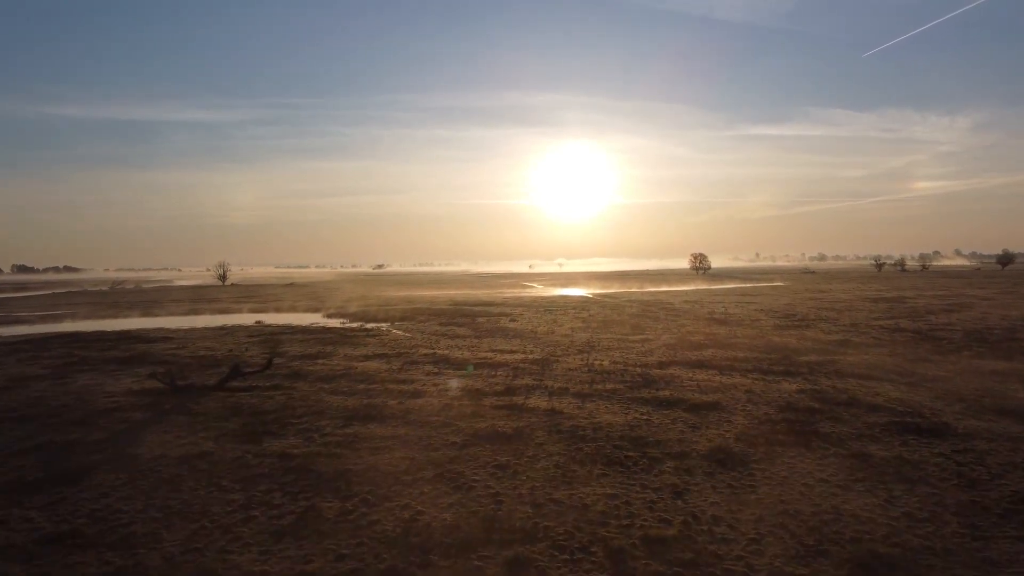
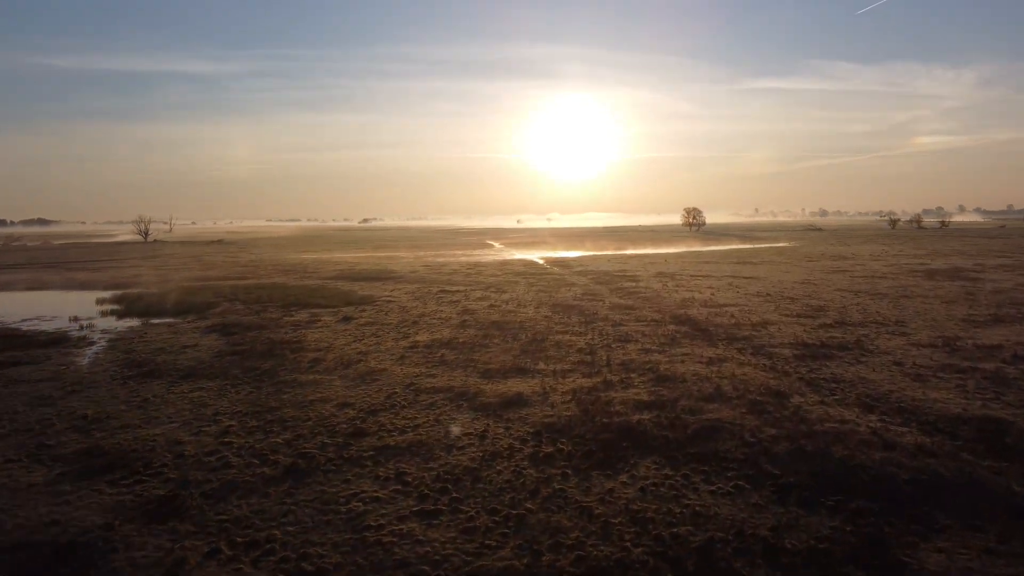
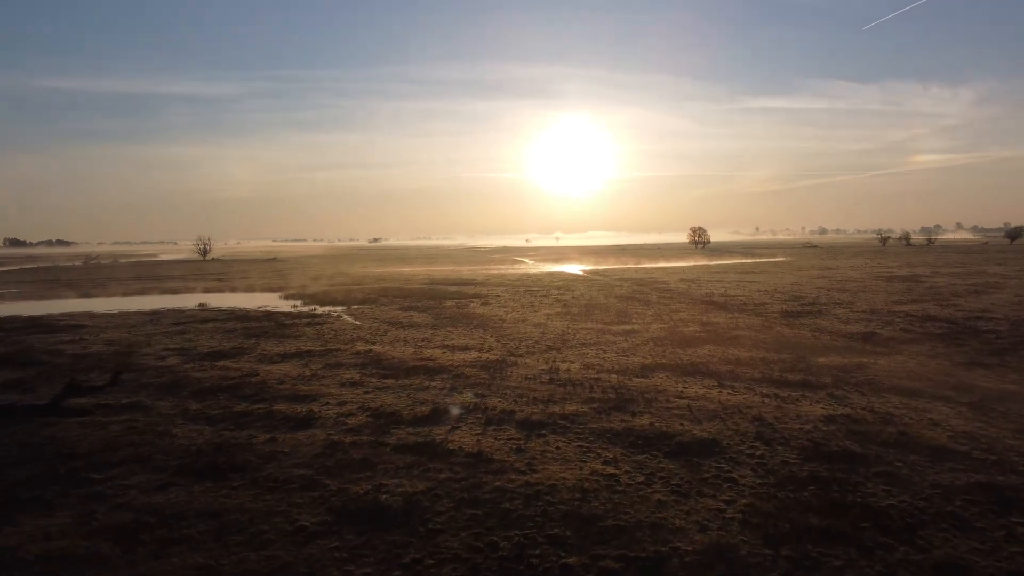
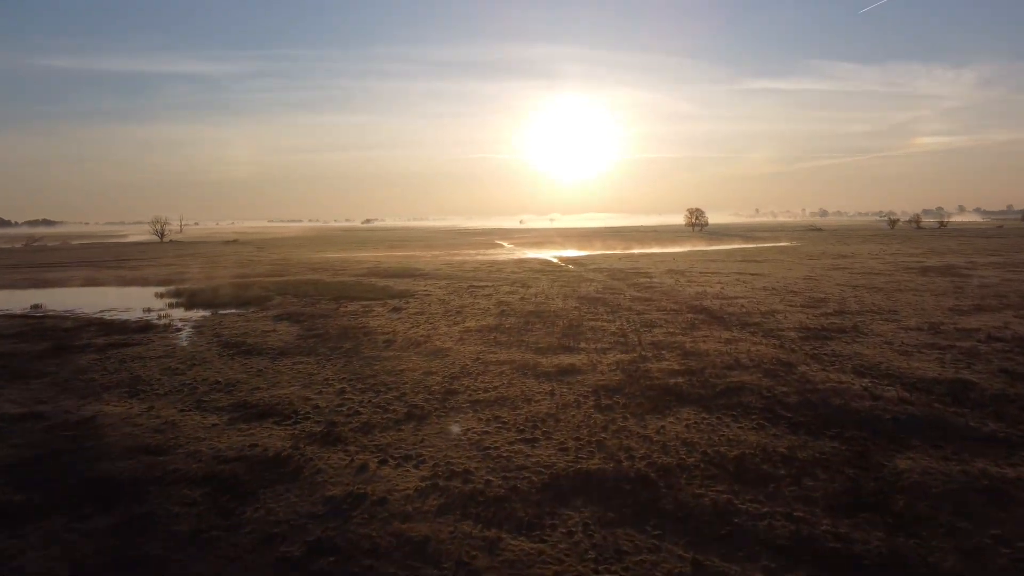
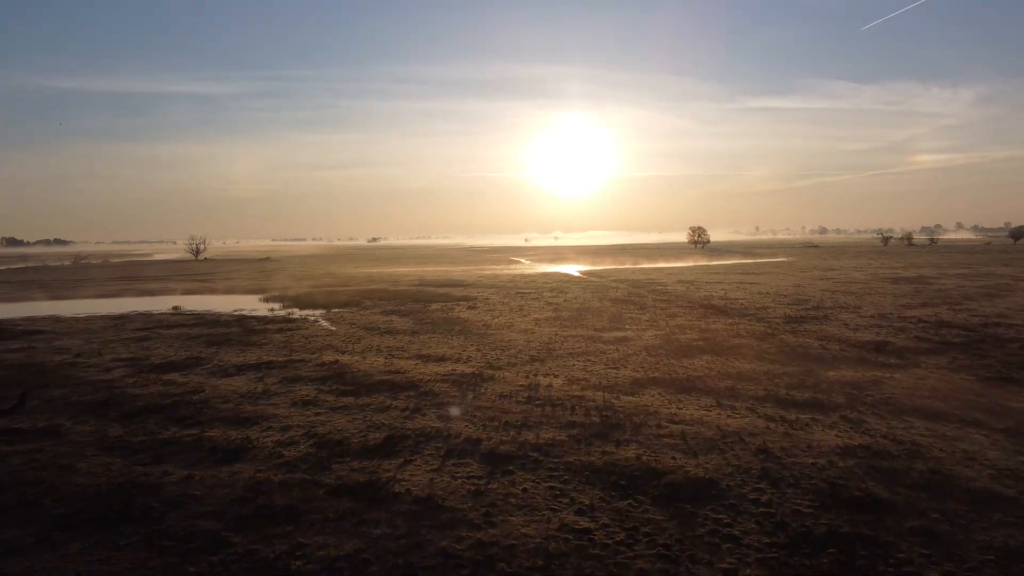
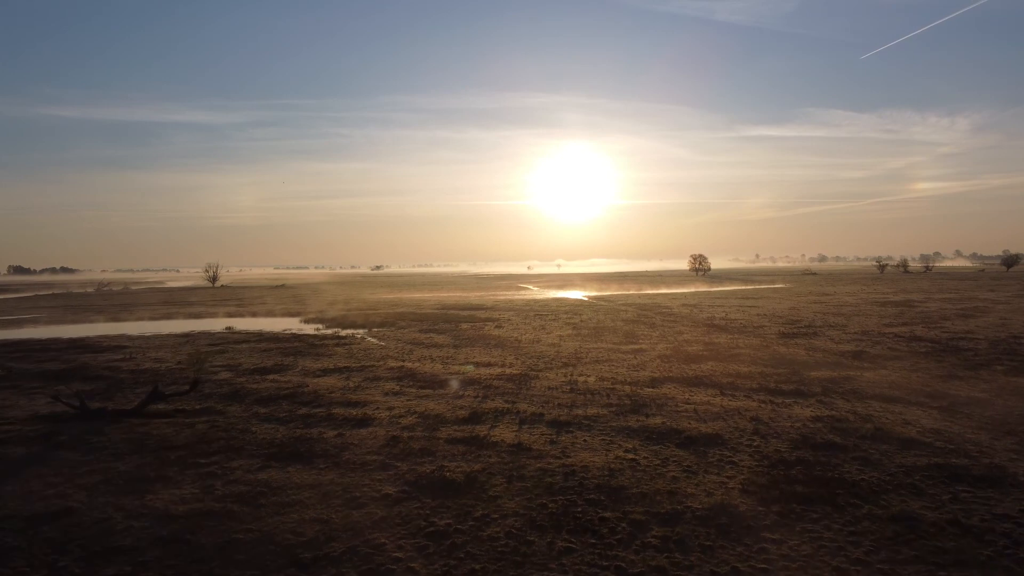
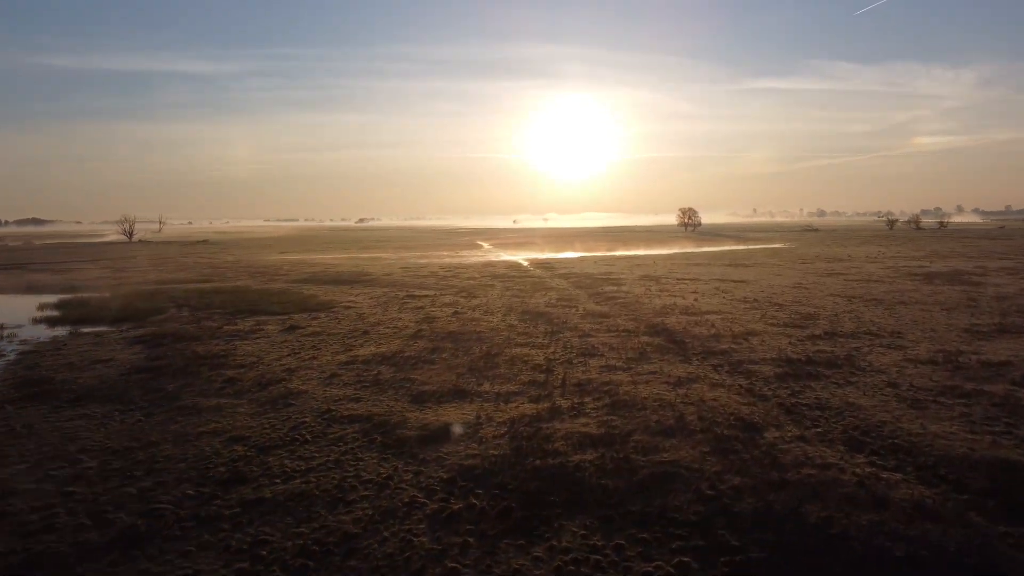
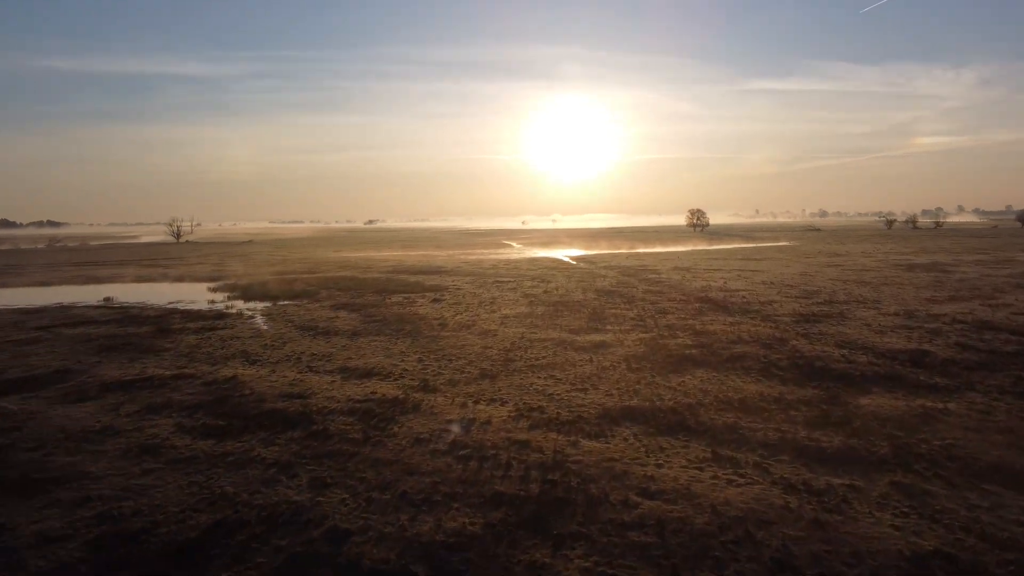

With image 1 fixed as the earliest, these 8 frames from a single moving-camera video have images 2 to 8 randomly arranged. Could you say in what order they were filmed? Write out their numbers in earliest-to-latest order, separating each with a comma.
6, 3, 5, 8, 4, 2, 7
